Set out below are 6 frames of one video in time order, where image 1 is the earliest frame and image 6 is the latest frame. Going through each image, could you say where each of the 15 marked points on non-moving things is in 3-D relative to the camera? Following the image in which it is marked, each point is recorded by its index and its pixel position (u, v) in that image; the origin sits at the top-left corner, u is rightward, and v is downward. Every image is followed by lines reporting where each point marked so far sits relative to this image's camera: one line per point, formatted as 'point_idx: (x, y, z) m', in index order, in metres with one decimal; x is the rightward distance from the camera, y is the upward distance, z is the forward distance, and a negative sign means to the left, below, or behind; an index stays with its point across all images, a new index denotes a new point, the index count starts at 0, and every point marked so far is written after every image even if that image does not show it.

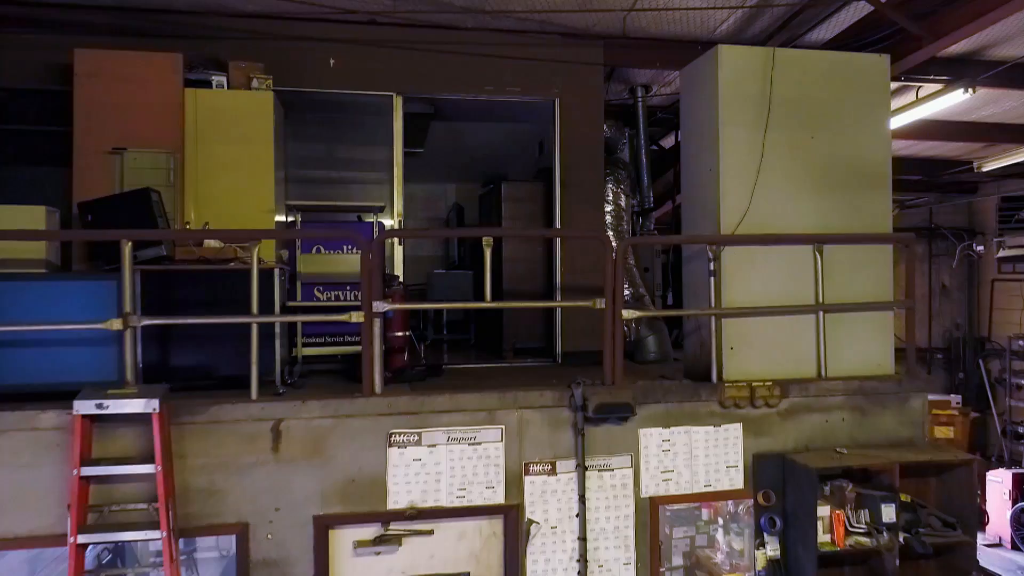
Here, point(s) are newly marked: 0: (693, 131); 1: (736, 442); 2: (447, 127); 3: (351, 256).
0: (+0.8, +0.8, +3.4) m
1: (+1.0, -0.7, +3.1) m
2: (-0.4, +1.1, +4.9) m
3: (-0.8, +0.2, +3.7) m
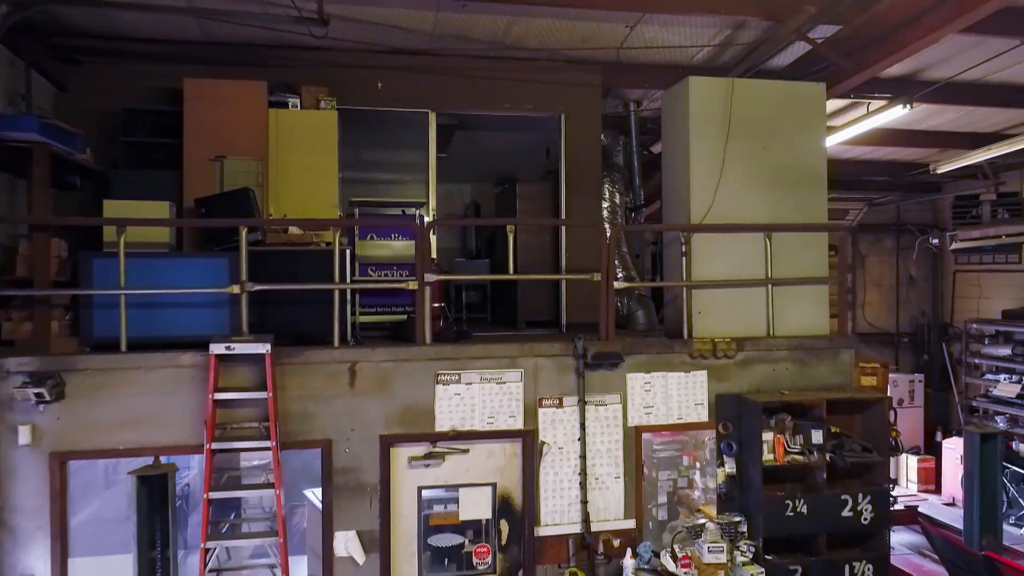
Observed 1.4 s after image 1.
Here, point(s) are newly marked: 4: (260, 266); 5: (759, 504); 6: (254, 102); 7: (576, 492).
0: (+0.9, +0.9, +4.3) m
1: (+1.0, -0.5, +3.9) m
2: (-0.3, +1.2, +5.8) m
3: (-0.7, +0.3, +4.6) m
4: (-1.3, +0.1, +3.8) m
5: (+1.3, -1.1, +3.7) m
6: (-1.5, +1.1, +4.2) m
7: (+0.3, -1.1, +3.9) m
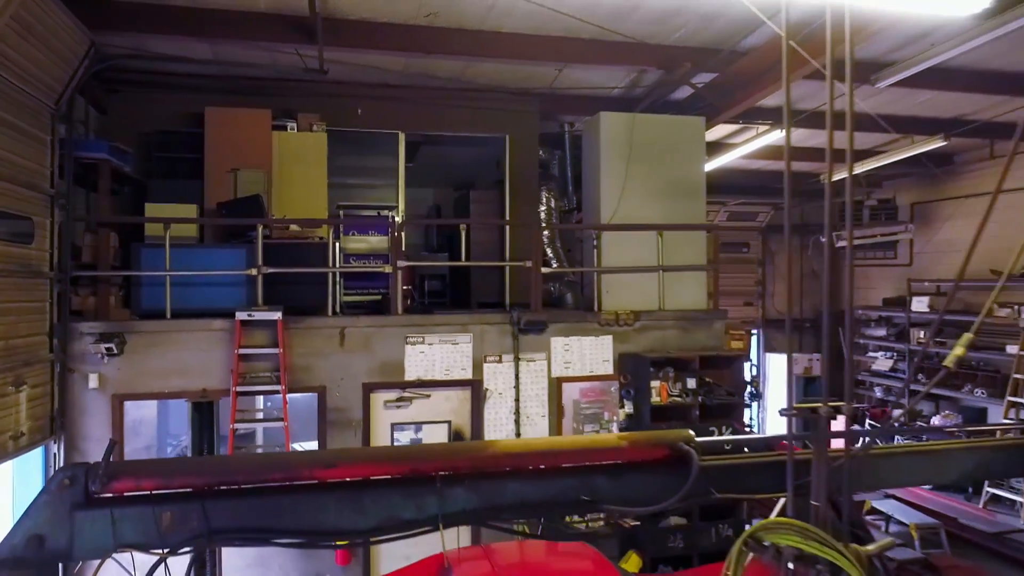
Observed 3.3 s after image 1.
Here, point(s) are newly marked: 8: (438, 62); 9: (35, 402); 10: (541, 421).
0: (+0.6, +1.0, +5.5) m
1: (+0.7, -0.4, +5.2) m
2: (-0.8, +1.3, +7.0) m
3: (-1.1, +0.4, +5.7) m
4: (-1.7, +0.2, +4.9) m
5: (+0.9, -1.0, +5.0) m
6: (-1.9, +1.2, +5.4) m
7: (0.0, -1.0, +5.1) m
8: (-0.5, +1.7, +5.3) m
9: (-2.7, -0.7, +4.1) m
10: (+0.2, -1.0, +5.1) m
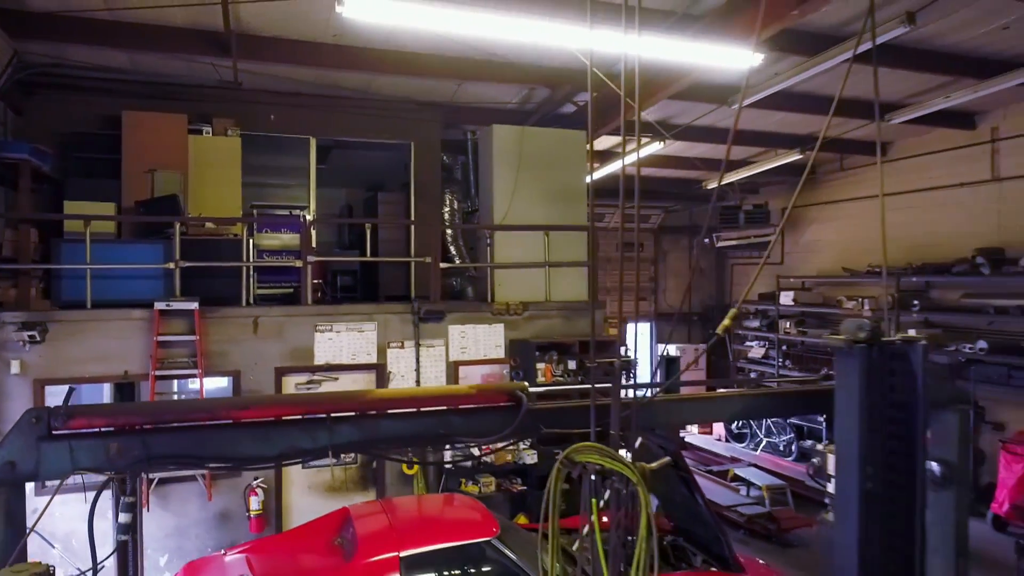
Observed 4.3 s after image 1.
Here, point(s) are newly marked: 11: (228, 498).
0: (-0.2, +1.0, +6.1) m
1: (-0.1, -0.4, +5.9) m
2: (-1.8, +1.4, +7.4) m
3: (-1.9, +0.5, +6.2) m
4: (-2.4, +0.3, +5.3) m
5: (+0.2, -1.0, +5.7) m
6: (-2.7, +1.3, +5.7) m
7: (-0.8, -0.9, +5.7) m
8: (-1.3, +1.7, +5.8) m
9: (-3.4, -0.6, +4.4) m
10: (-0.6, -0.9, +5.7) m
11: (-2.0, -1.5, +5.2) m
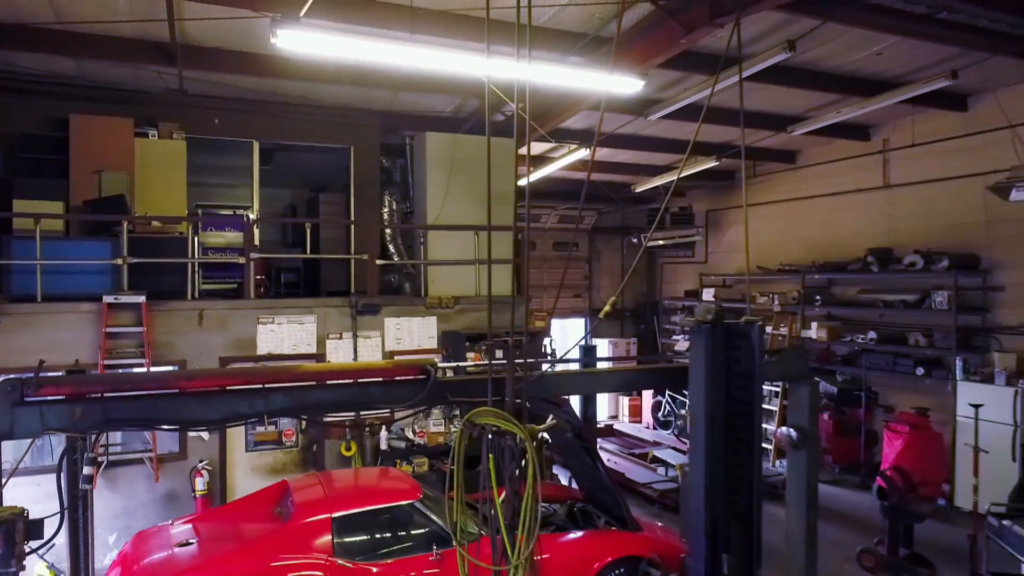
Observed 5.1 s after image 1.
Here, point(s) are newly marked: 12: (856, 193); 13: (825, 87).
0: (-0.9, +1.1, +6.6) m
1: (-0.7, -0.3, +6.3) m
2: (-2.5, +1.4, +7.8) m
3: (-2.6, +0.5, +6.5) m
4: (-3.0, +0.3, +5.7) m
5: (-0.4, -0.9, +6.2) m
6: (-3.3, +1.3, +6.0) m
7: (-1.4, -0.9, +6.1) m
8: (-1.9, +1.8, +6.2) m
9: (-3.9, -0.6, +4.6) m
10: (-1.2, -0.9, +6.2) m
11: (-2.6, -1.5, +5.5) m
12: (+4.1, +1.1, +8.6) m
13: (+2.8, +1.8, +6.5) m
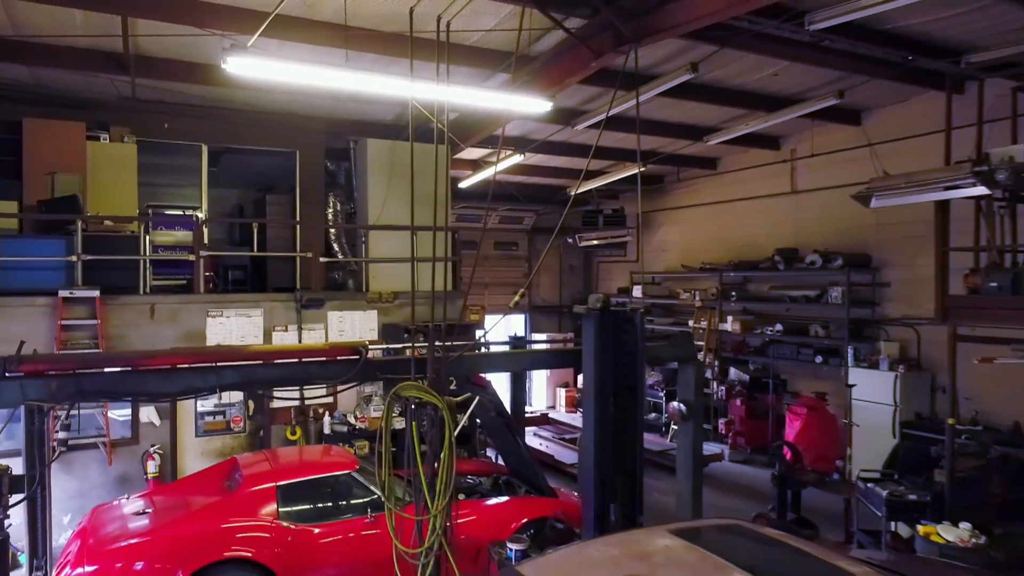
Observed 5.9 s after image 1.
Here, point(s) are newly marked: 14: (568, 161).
0: (-1.5, +1.1, +7.1) m
1: (-1.3, -0.3, +6.8) m
2: (-3.2, +1.5, +8.2) m
3: (-3.2, +0.5, +6.9) m
4: (-3.5, +0.4, +6.0) m
5: (-1.0, -0.9, +6.7) m
6: (-3.8, +1.3, +6.3) m
7: (-2.0, -0.9, +6.5) m
8: (-2.5, +1.8, +6.6) m
9: (-4.4, -0.5, +4.9) m
10: (-1.8, -0.8, +6.6) m
11: (-3.1, -1.4, +5.9) m
12: (+3.4, +1.2, +9.4) m
13: (+2.2, +1.9, +7.2) m
14: (+0.8, +1.7, +9.9) m
